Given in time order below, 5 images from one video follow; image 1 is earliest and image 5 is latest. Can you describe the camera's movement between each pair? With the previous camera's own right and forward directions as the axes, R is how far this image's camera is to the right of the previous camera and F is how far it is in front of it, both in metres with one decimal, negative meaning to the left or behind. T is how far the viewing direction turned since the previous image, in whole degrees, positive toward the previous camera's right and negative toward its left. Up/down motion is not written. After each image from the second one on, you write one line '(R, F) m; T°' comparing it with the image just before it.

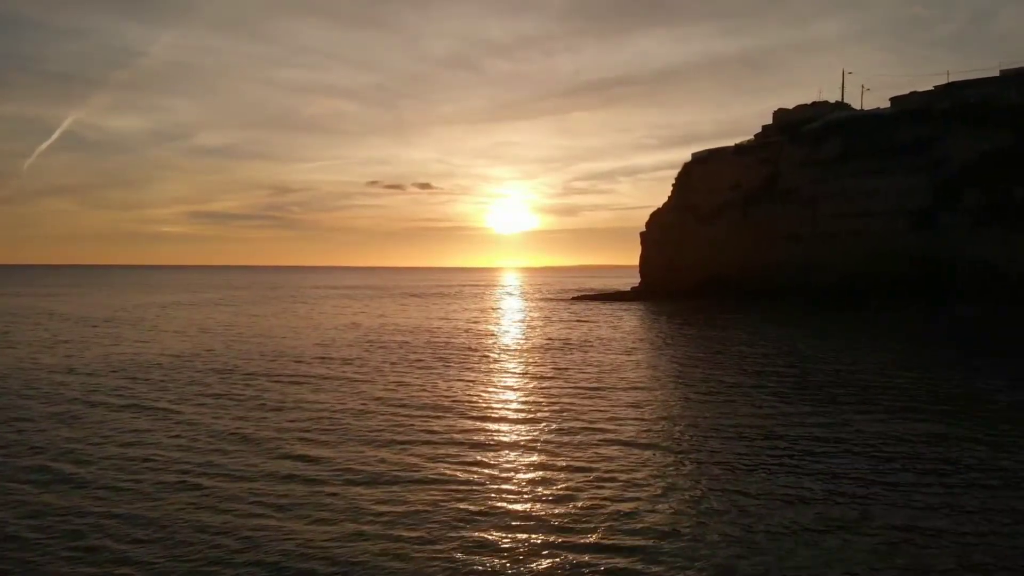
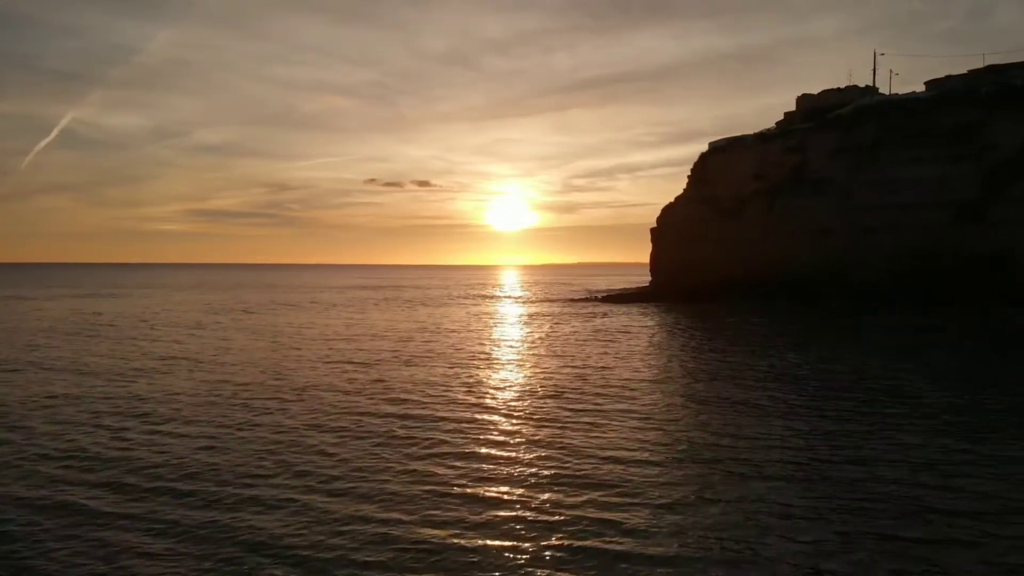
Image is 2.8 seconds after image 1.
(-0.1, +3.4) m; 0°
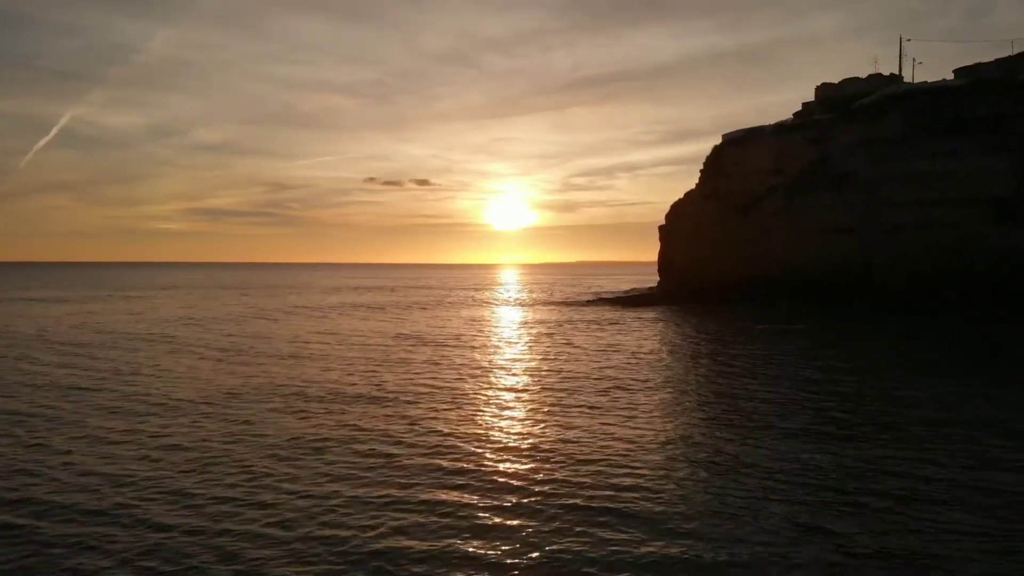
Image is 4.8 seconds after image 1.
(-0.1, +2.3) m; 0°
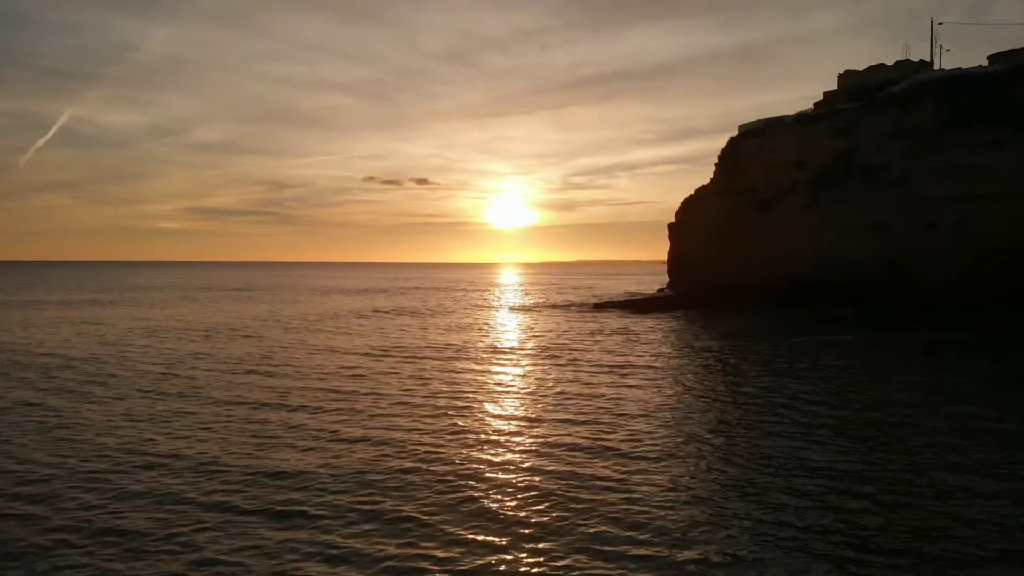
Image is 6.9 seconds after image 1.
(-0.1, +2.5) m; 0°
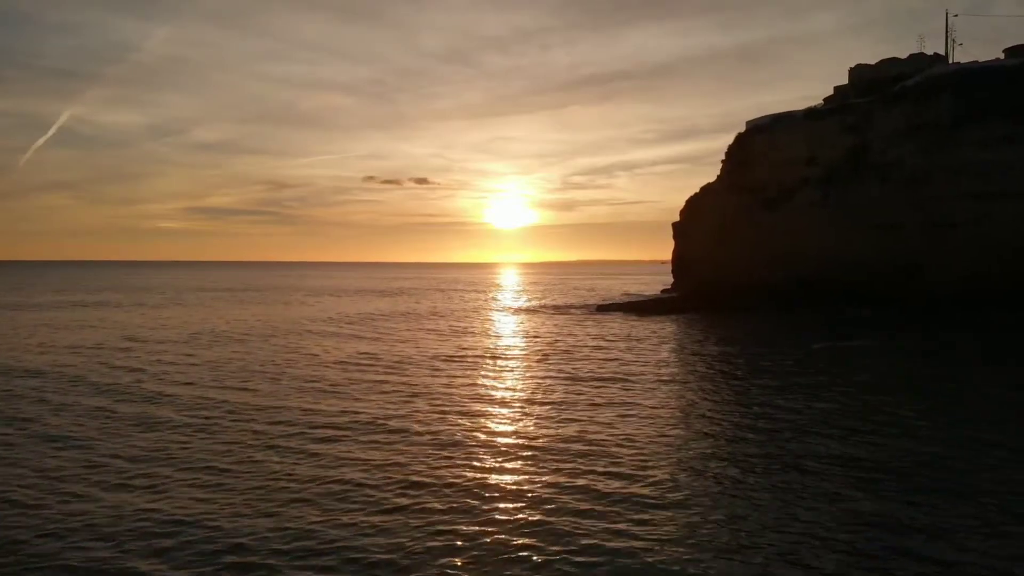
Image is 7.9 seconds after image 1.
(0.0, +1.1) m; 0°
